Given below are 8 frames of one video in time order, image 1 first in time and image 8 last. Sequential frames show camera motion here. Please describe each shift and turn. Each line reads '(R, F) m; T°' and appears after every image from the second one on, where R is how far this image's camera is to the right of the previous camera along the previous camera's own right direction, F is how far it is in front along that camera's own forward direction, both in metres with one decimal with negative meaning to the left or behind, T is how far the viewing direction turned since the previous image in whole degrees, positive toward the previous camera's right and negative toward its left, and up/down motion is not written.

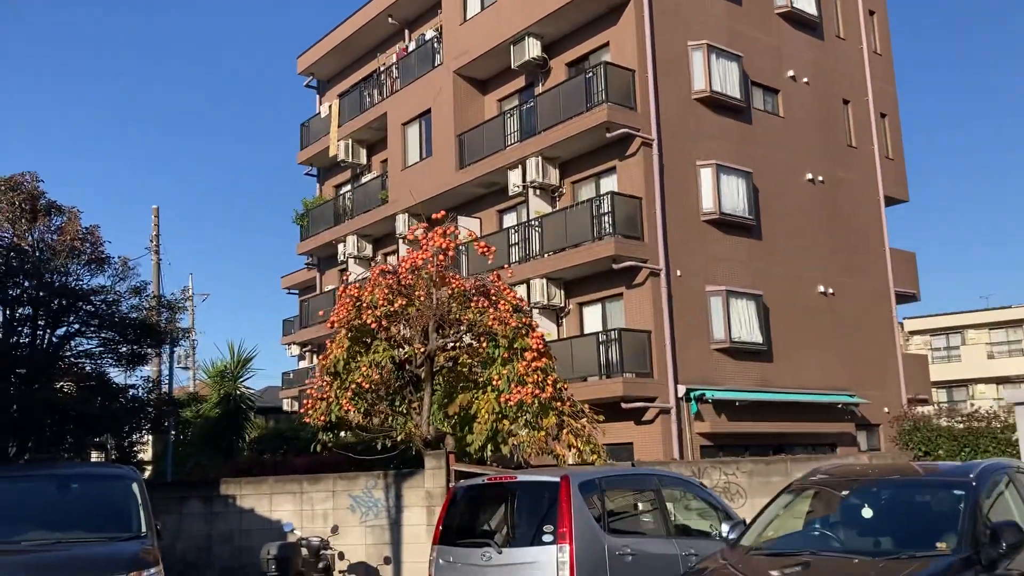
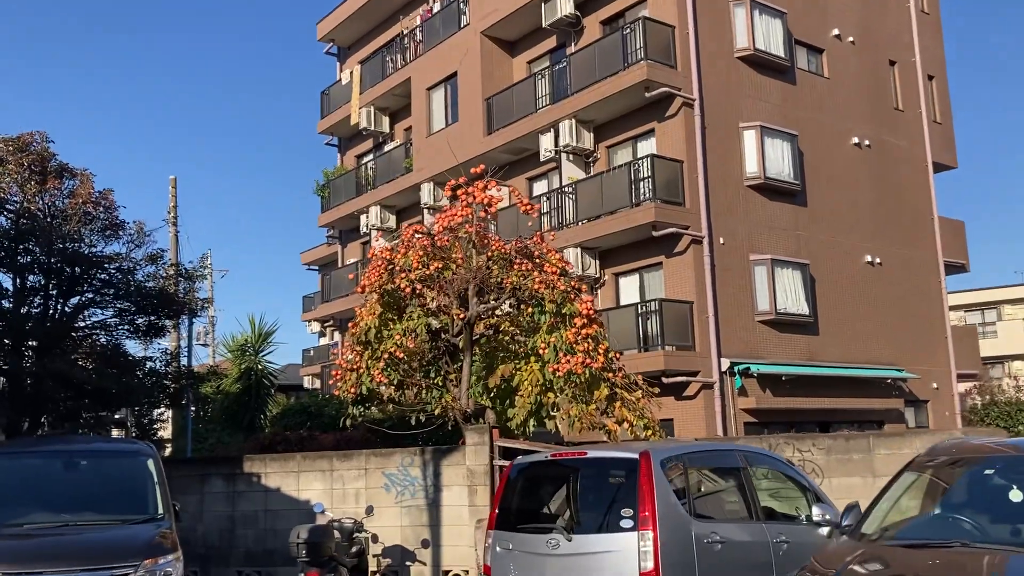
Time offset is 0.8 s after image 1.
(-0.3, +1.0) m; -1°
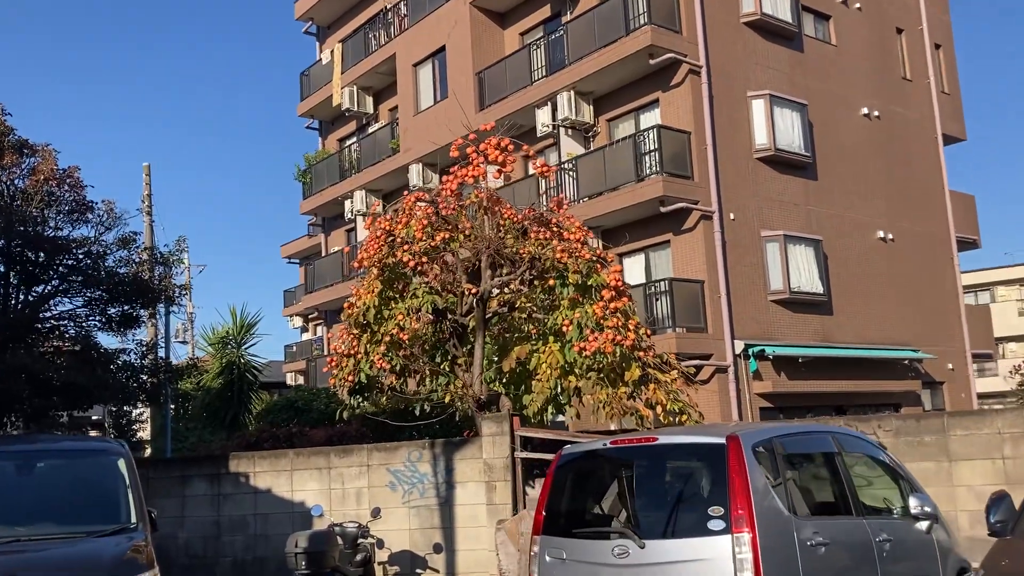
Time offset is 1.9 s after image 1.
(-0.4, +1.2) m; +1°
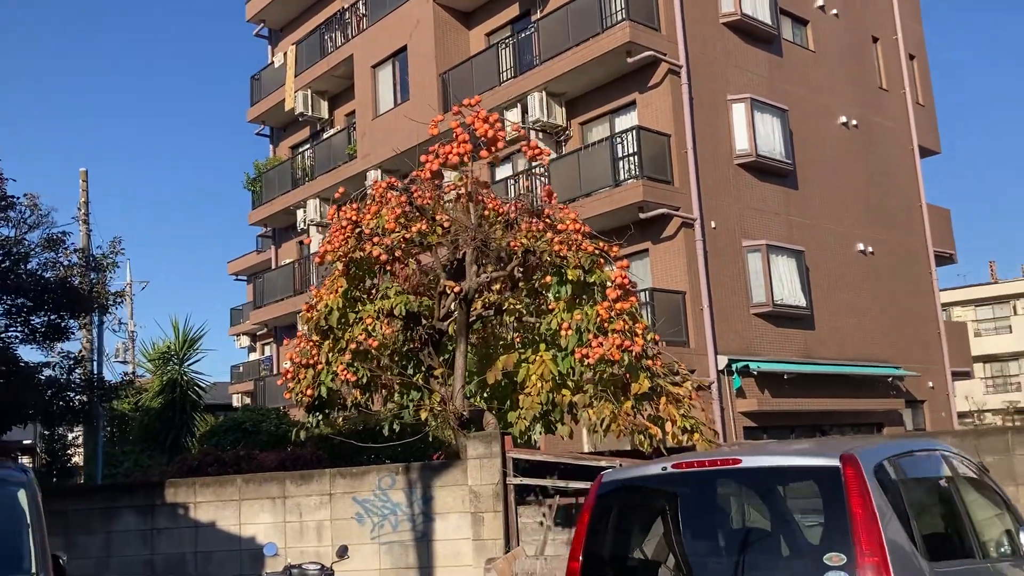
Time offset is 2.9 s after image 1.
(-0.3, +1.3) m; +3°
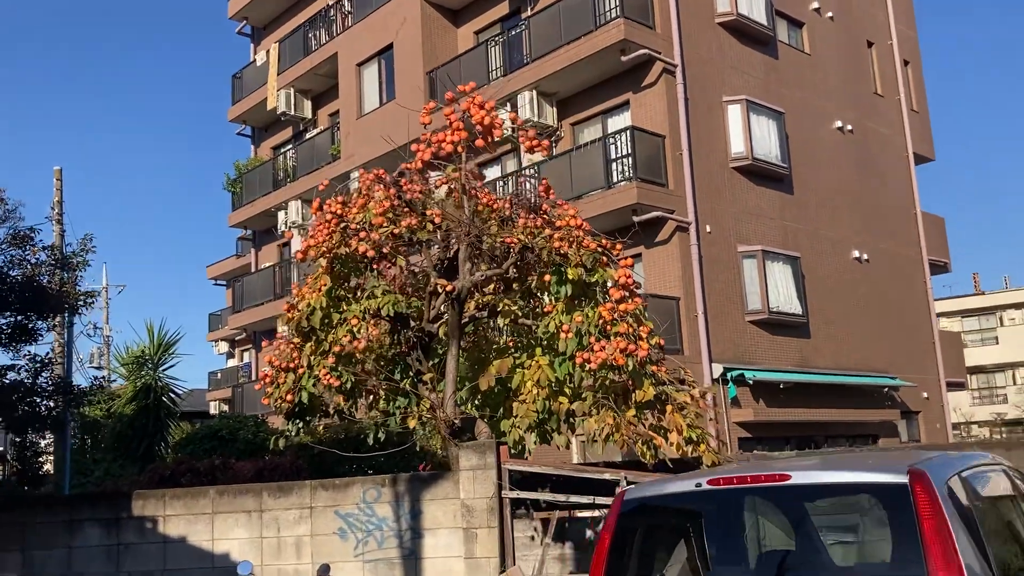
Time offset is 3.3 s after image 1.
(-0.1, +0.5) m; +1°
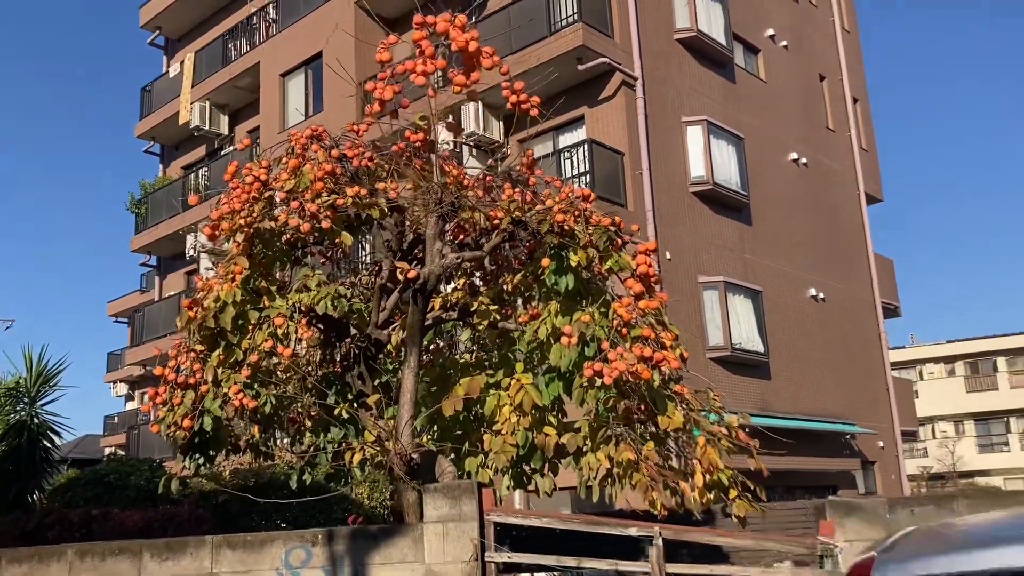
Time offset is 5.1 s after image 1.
(-0.4, +1.9) m; +5°
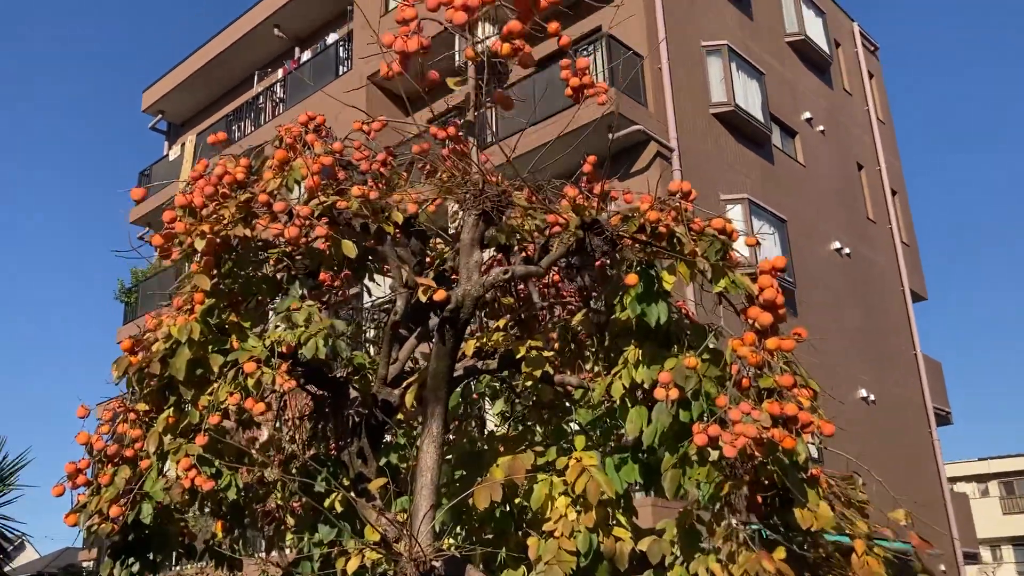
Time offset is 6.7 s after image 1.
(-0.3, +1.7) m; 0°
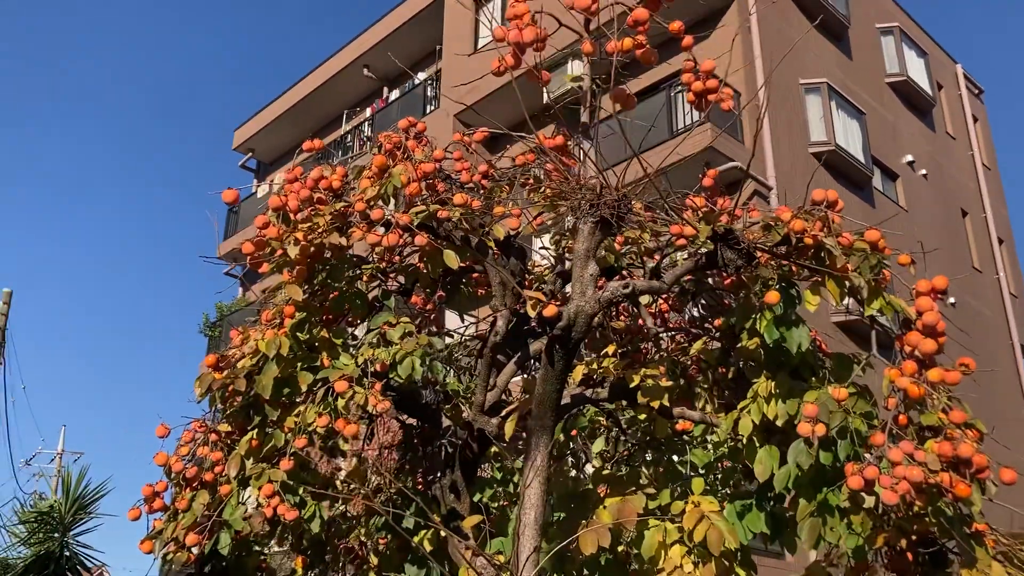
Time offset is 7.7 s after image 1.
(-0.2, +0.4) m; -5°
